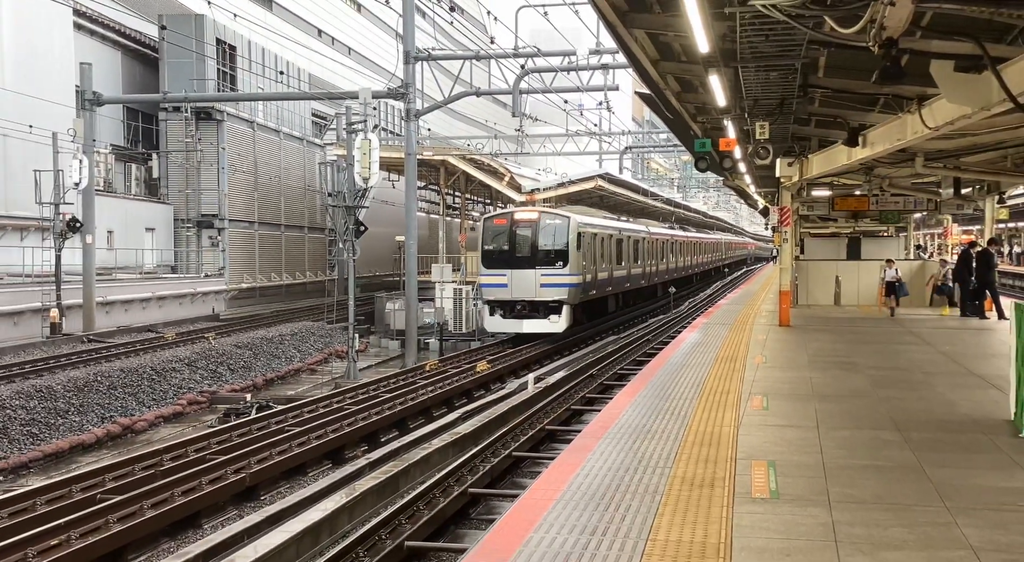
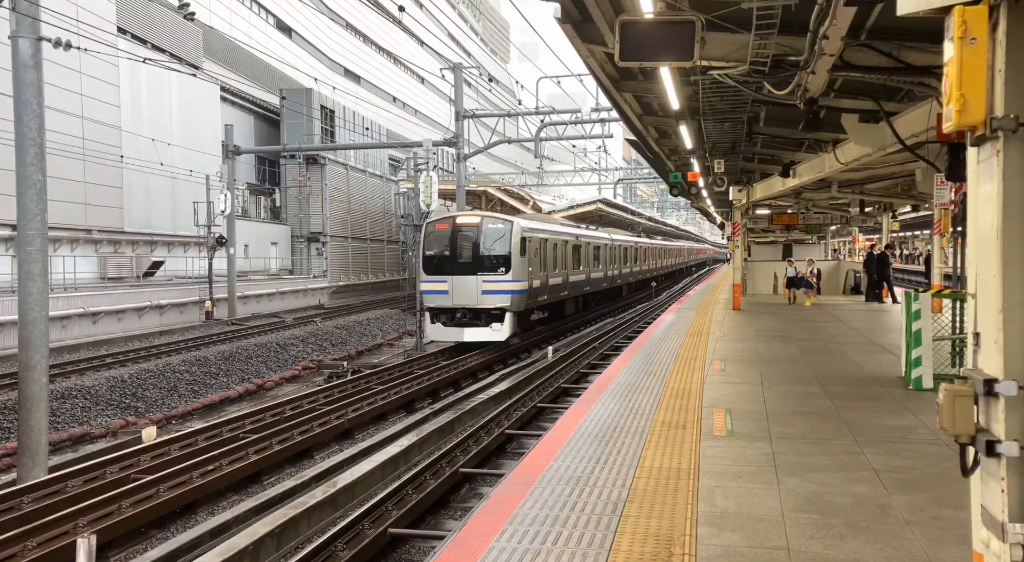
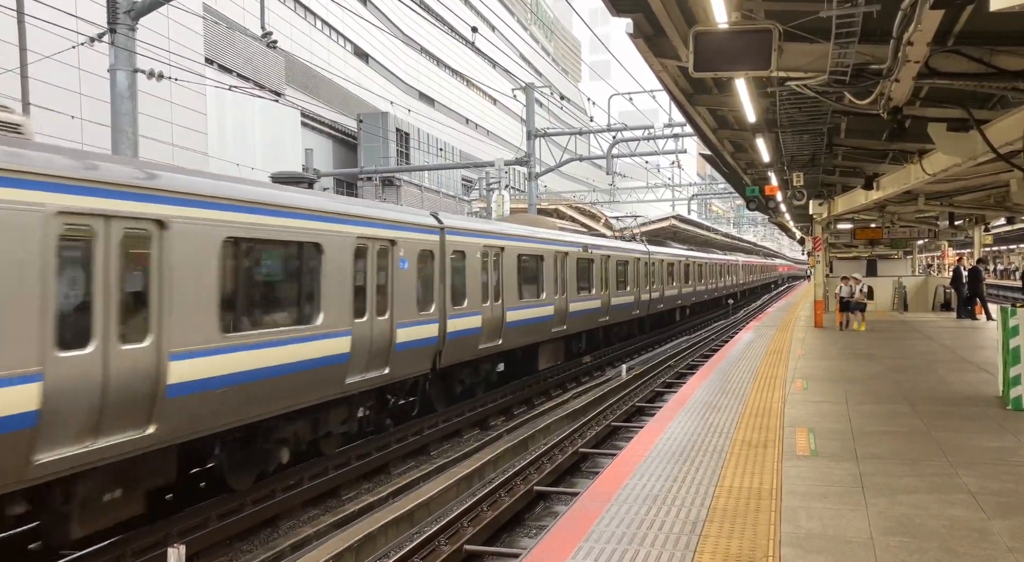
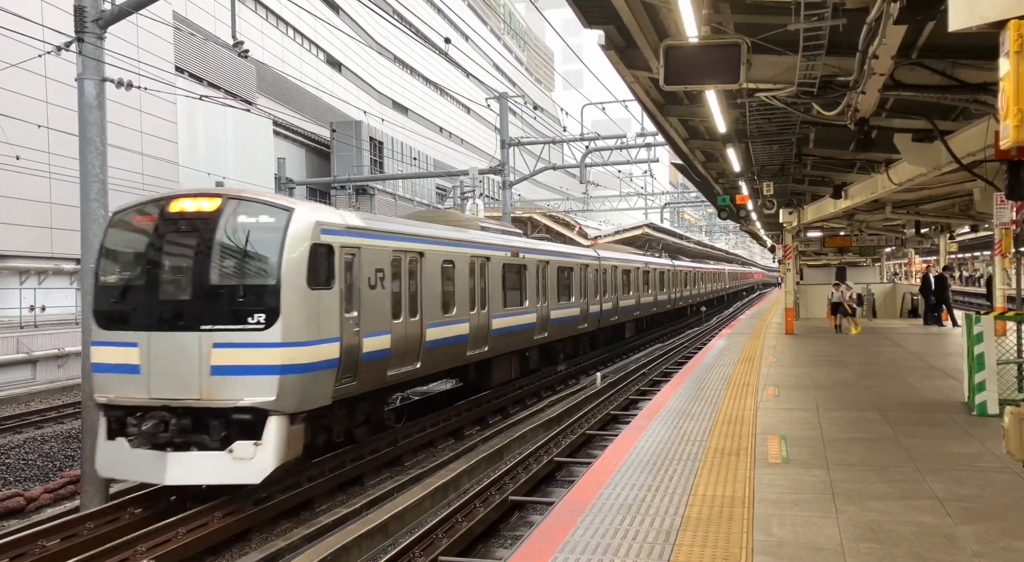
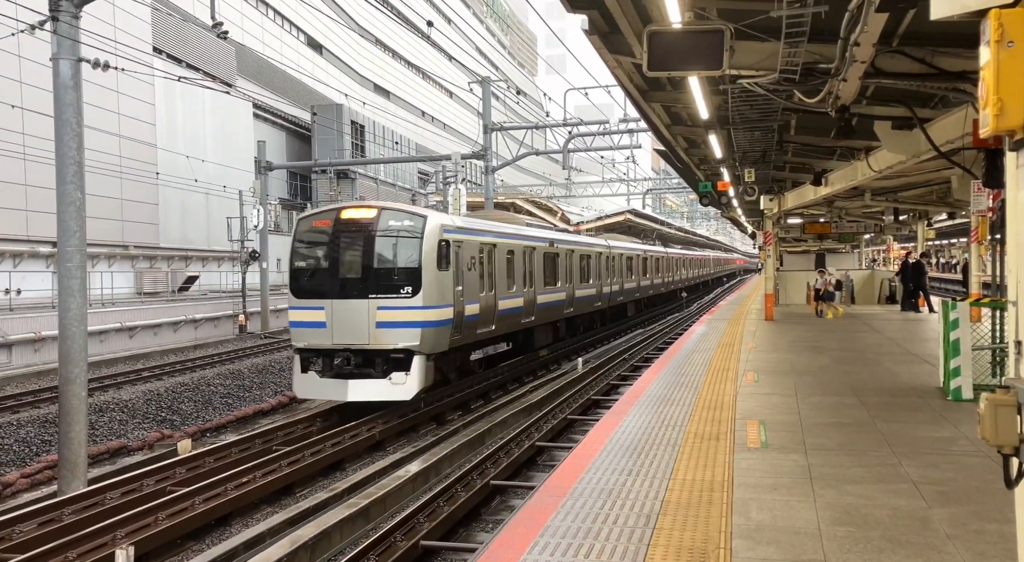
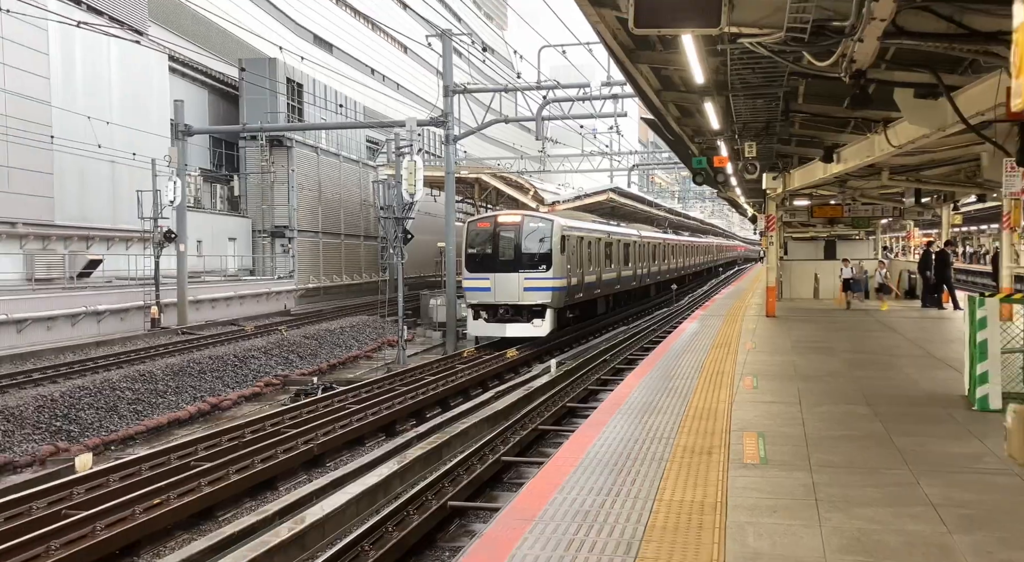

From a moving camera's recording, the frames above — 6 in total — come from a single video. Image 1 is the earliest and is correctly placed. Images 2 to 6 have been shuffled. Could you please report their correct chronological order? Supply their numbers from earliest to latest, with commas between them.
6, 2, 5, 4, 3
